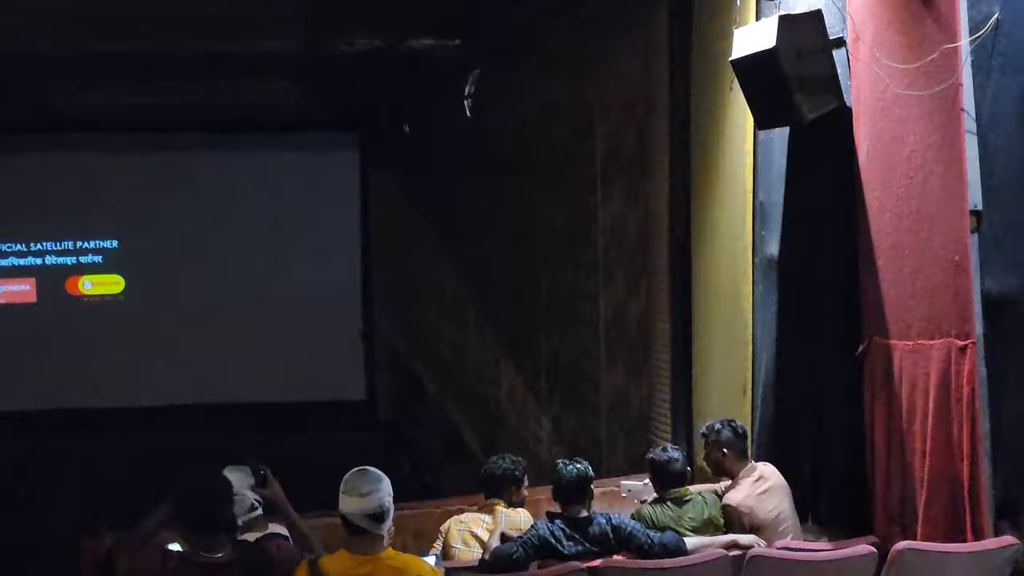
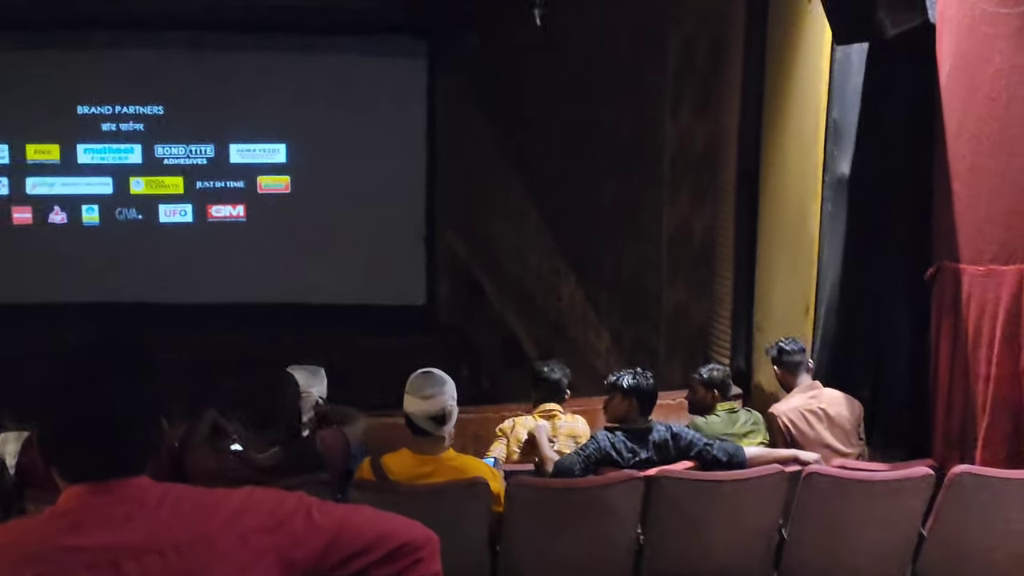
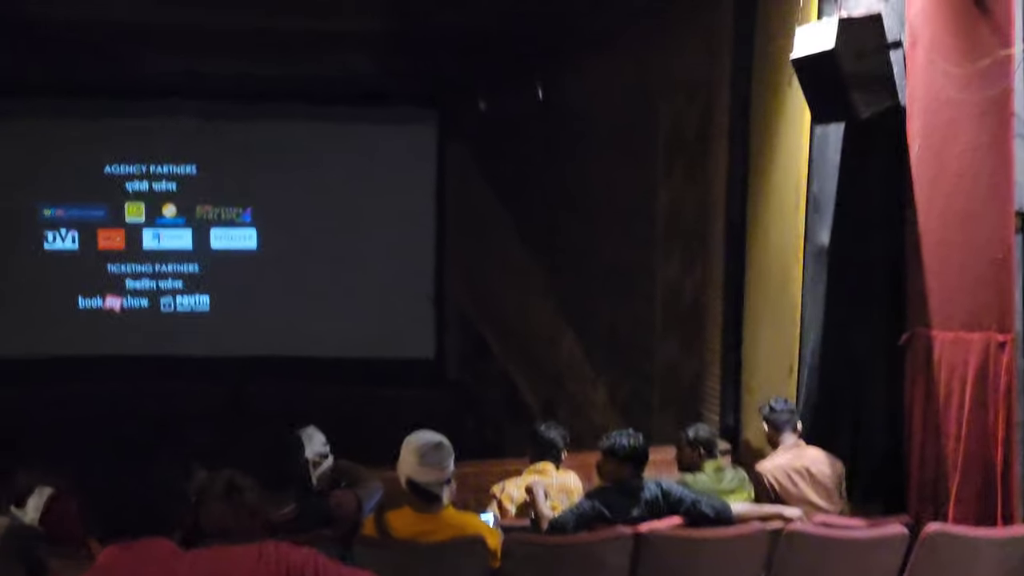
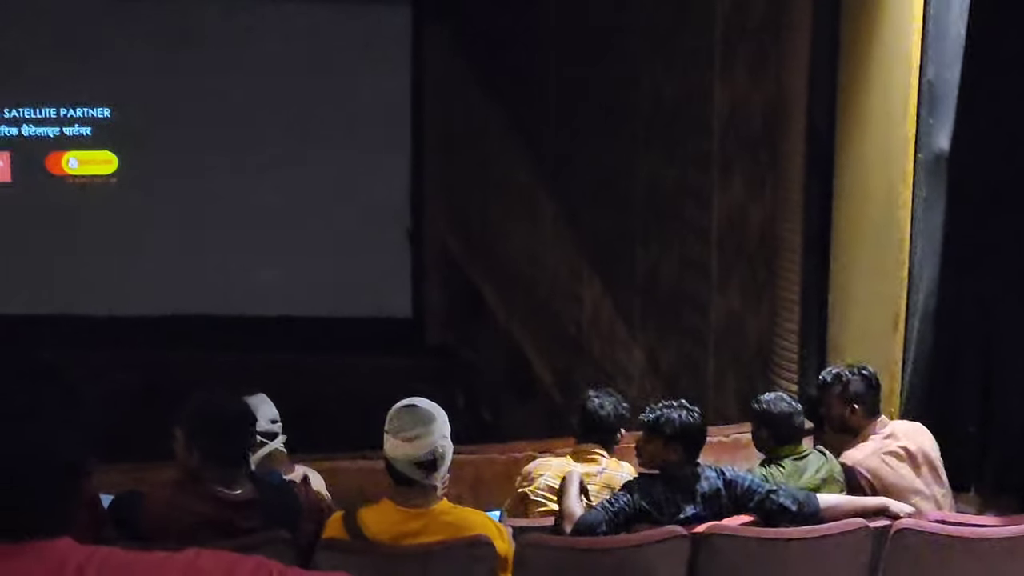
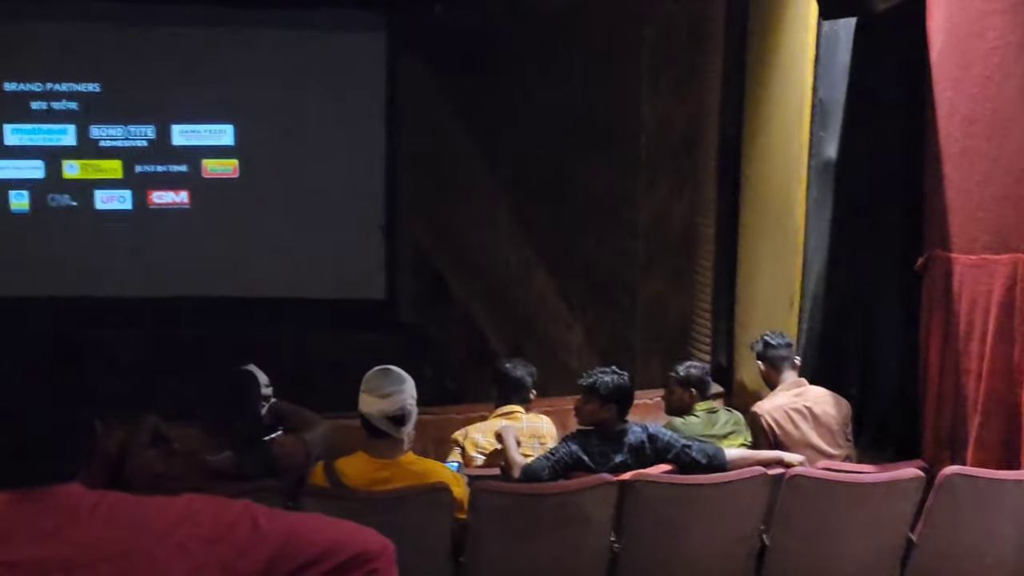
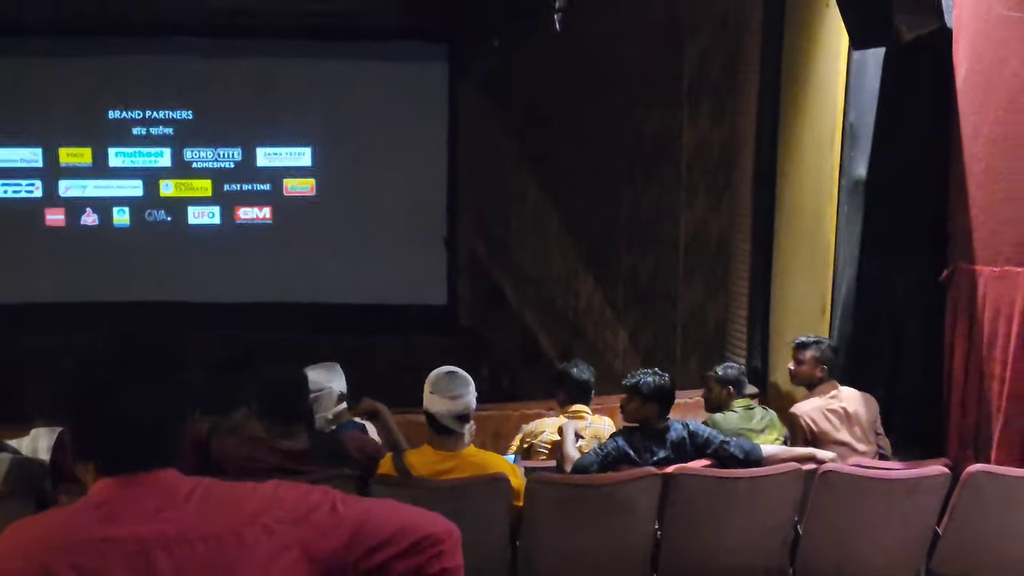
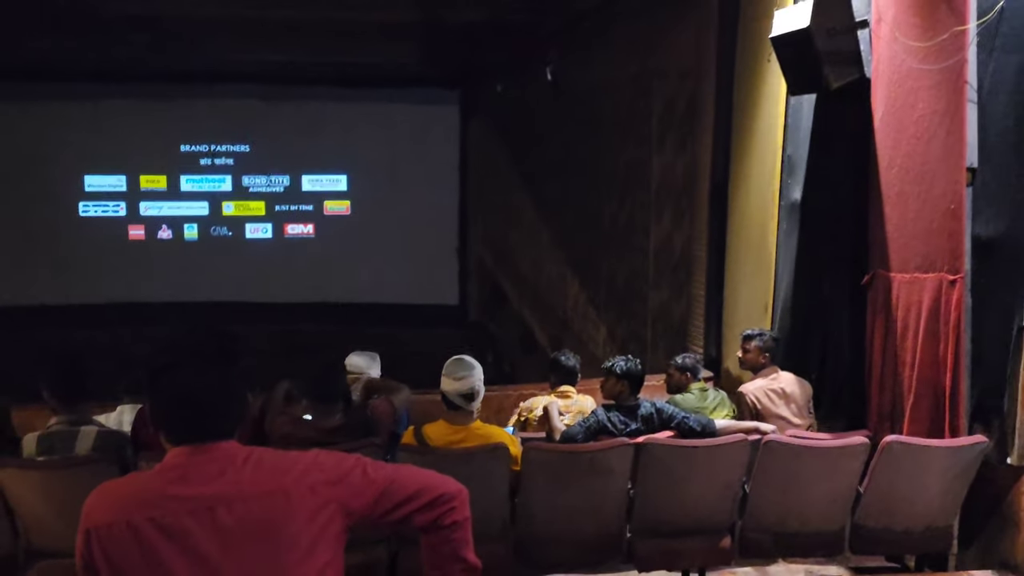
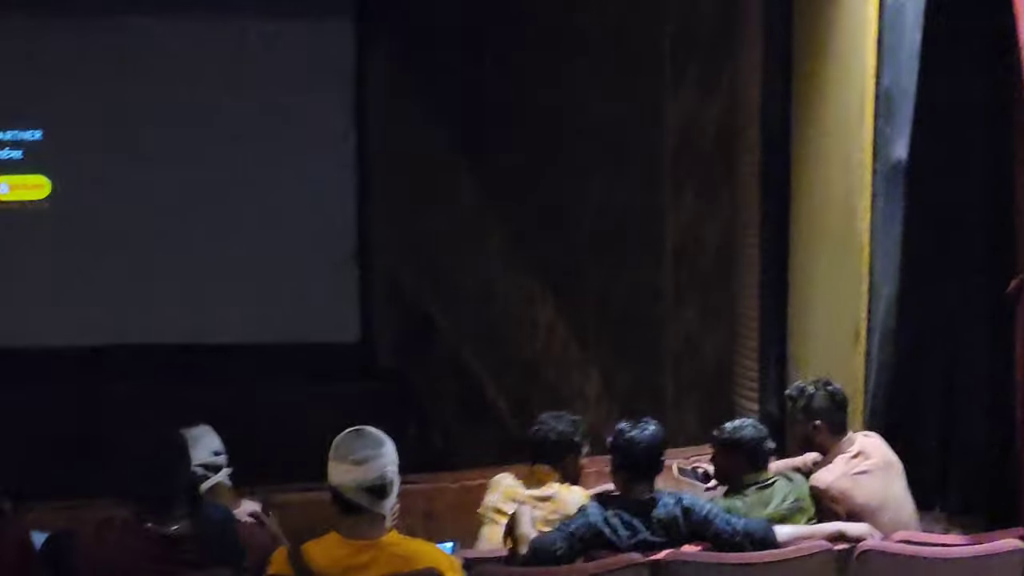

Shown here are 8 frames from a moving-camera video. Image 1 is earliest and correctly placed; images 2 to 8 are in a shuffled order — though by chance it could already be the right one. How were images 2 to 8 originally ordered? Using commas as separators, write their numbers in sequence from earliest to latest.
8, 4, 6, 7, 2, 5, 3
